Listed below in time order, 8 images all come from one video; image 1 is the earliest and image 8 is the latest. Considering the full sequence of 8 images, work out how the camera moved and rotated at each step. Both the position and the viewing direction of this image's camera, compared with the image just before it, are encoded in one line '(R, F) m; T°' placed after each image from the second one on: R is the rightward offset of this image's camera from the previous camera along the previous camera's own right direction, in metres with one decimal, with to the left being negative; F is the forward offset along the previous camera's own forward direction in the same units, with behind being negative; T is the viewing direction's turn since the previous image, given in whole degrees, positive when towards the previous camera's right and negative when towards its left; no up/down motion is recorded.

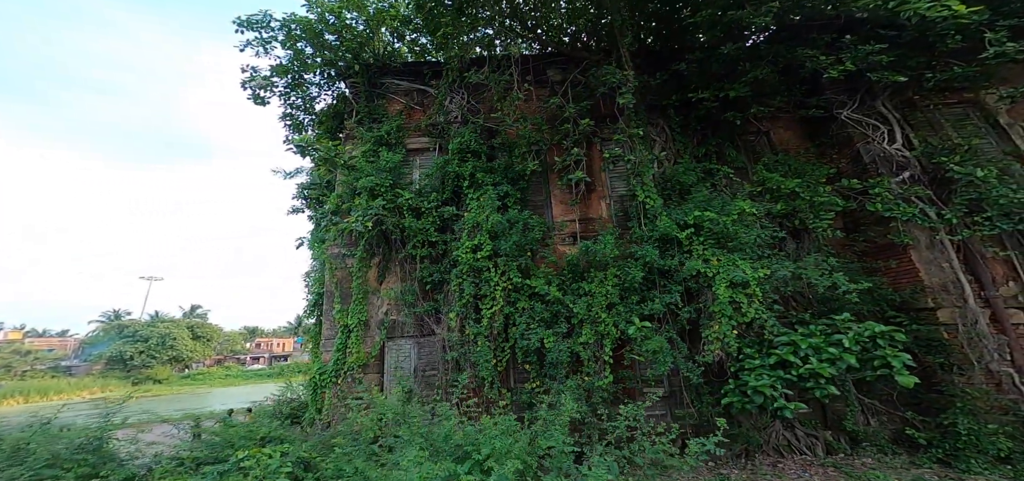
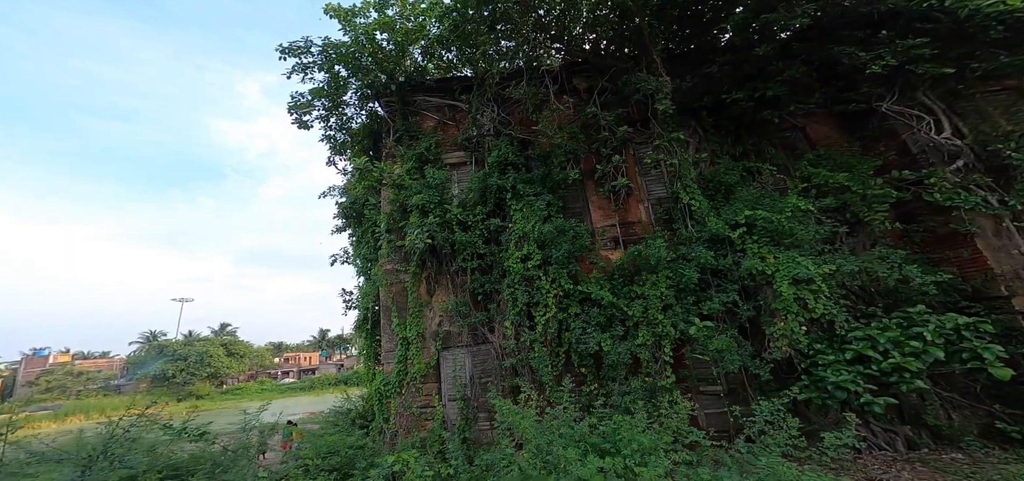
(-0.4, -0.1) m; -2°
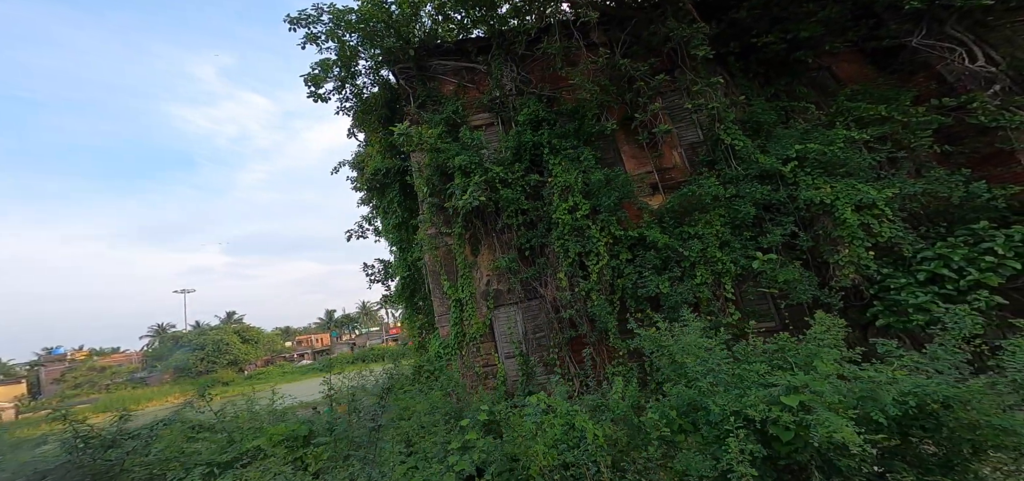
(-0.7, 0.0) m; +1°
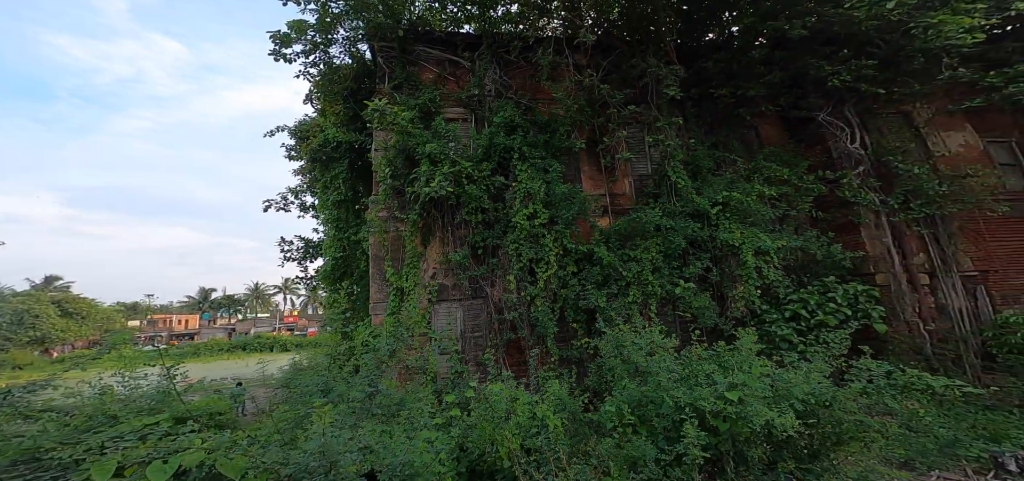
(-0.7, 0.0) m; +13°
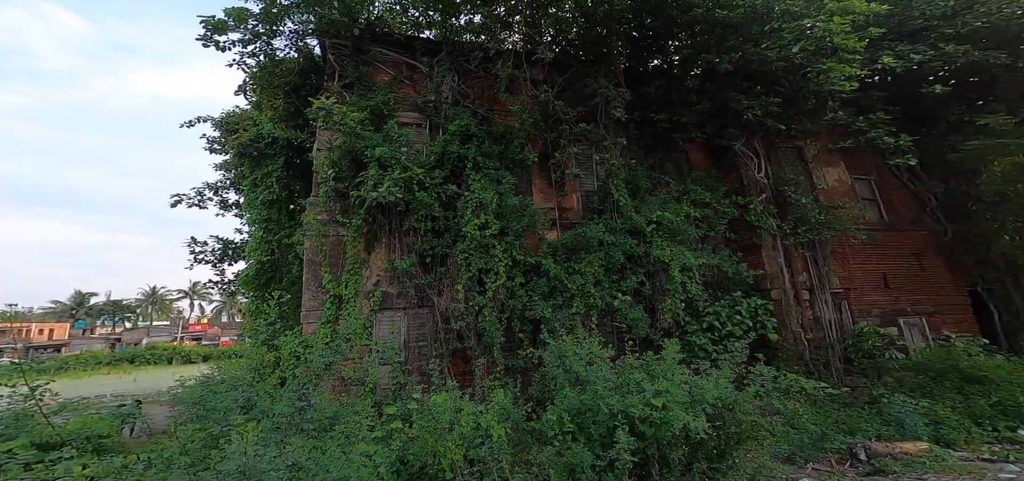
(-0.3, 0.0) m; +10°
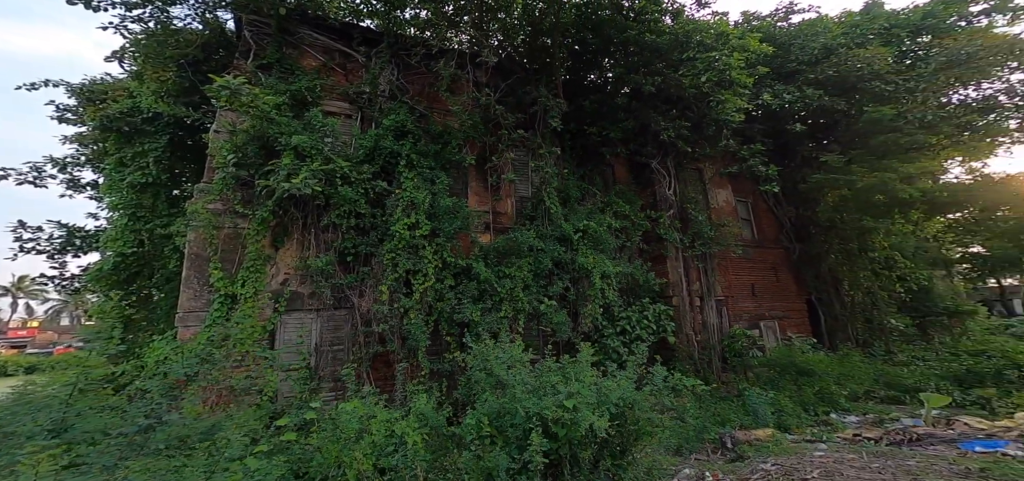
(-0.2, 0.0) m; +11°
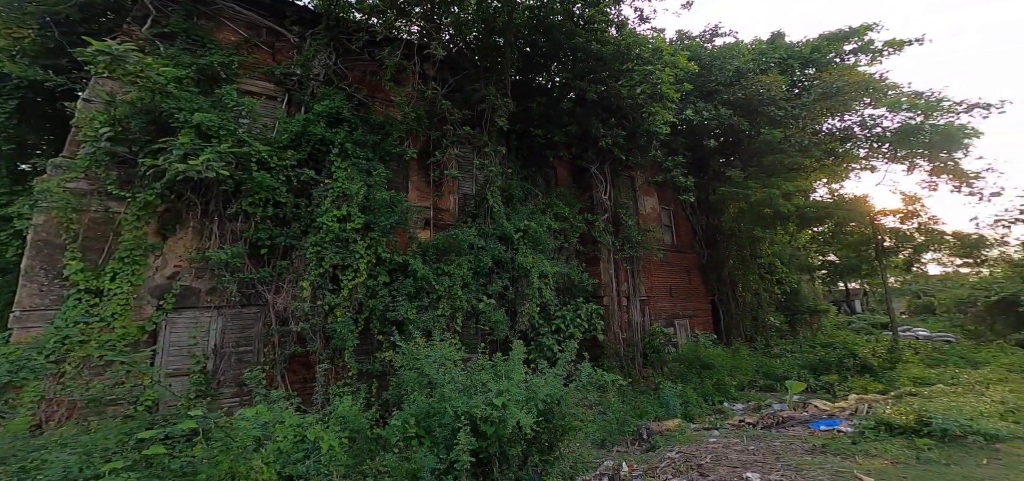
(-0.1, 0.0) m; +9°
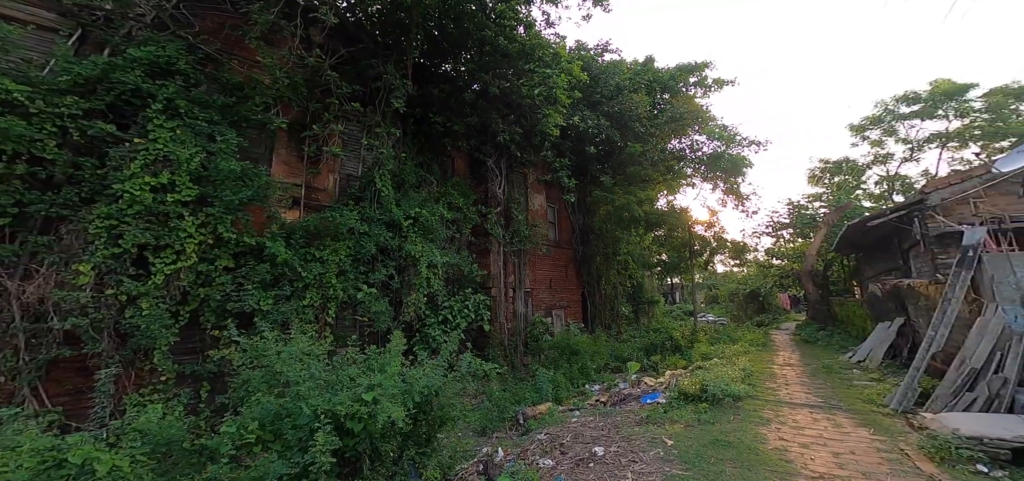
(-0.3, +0.1) m; +16°
